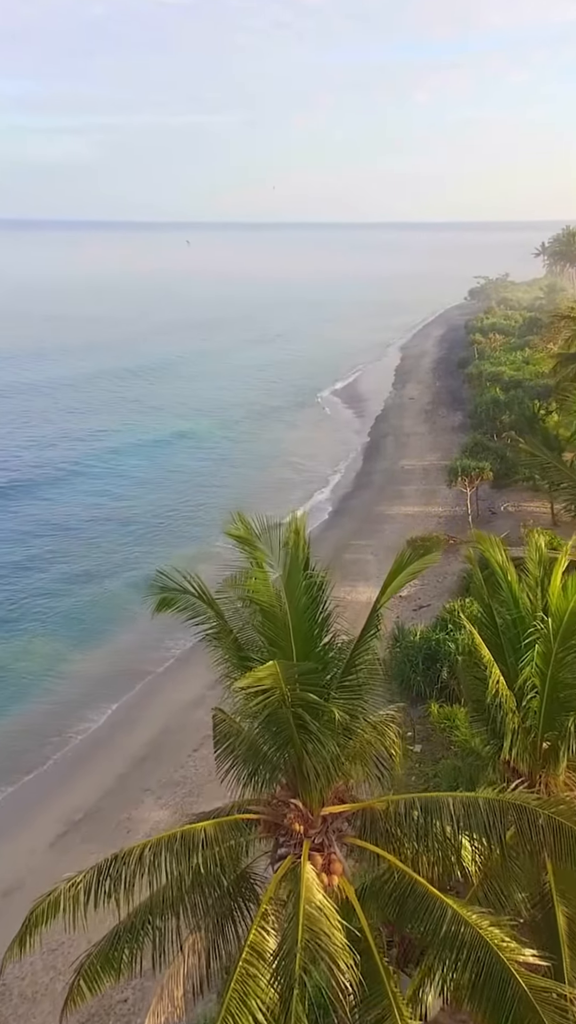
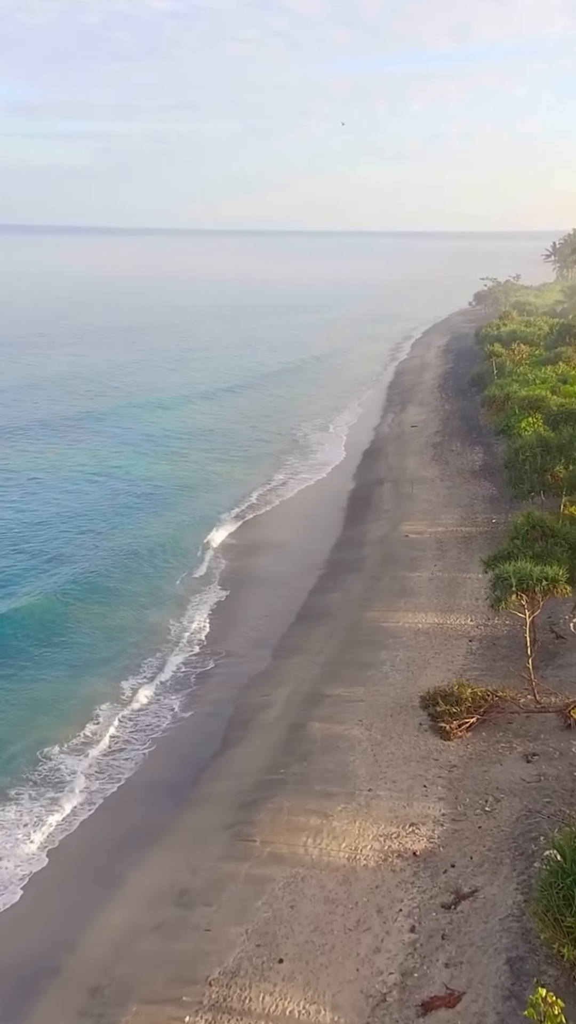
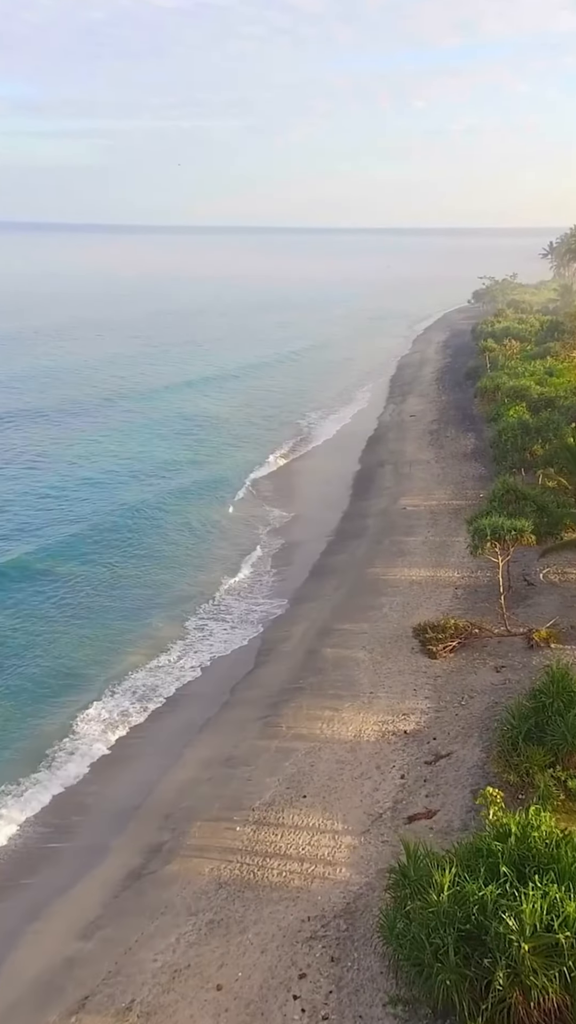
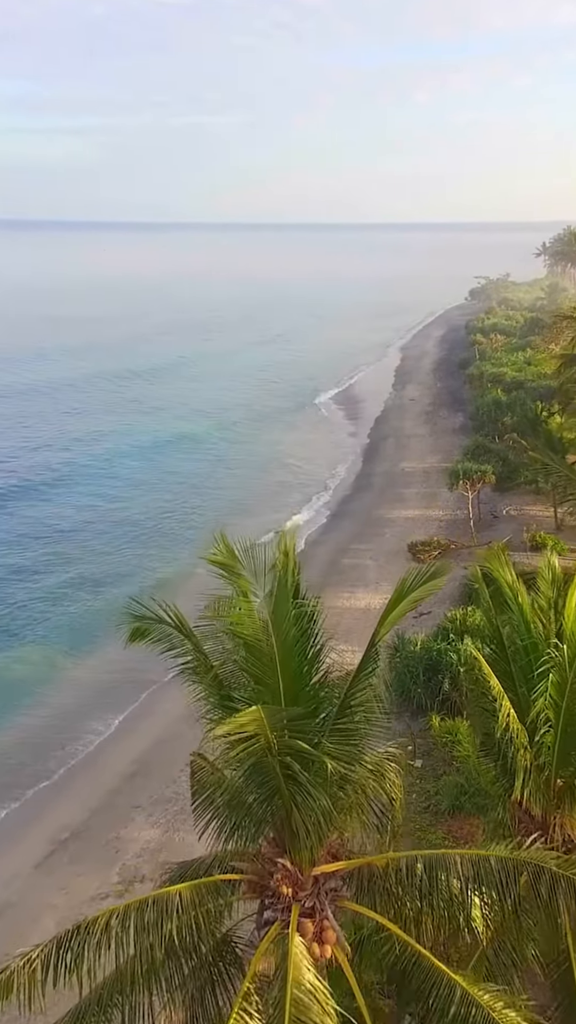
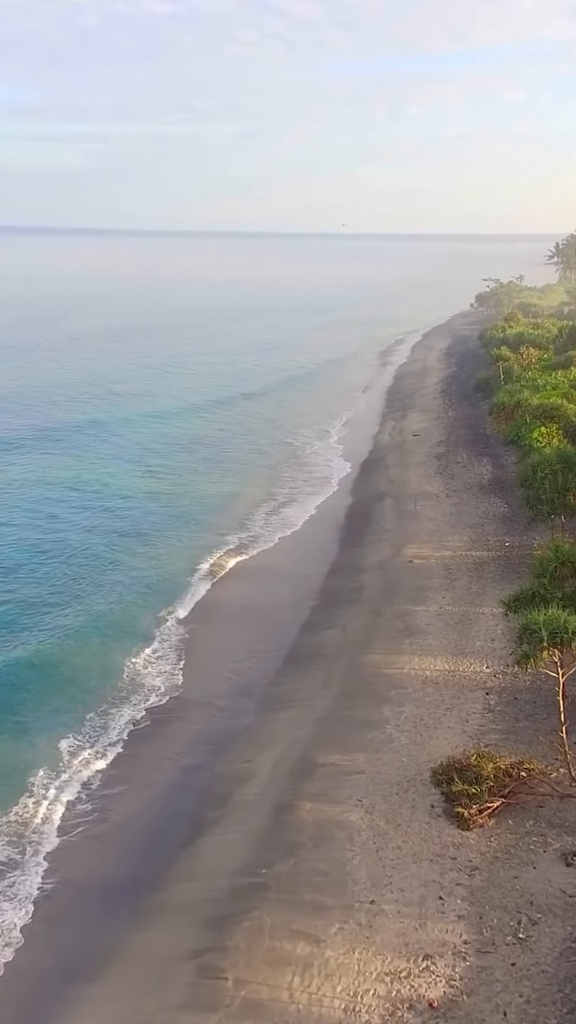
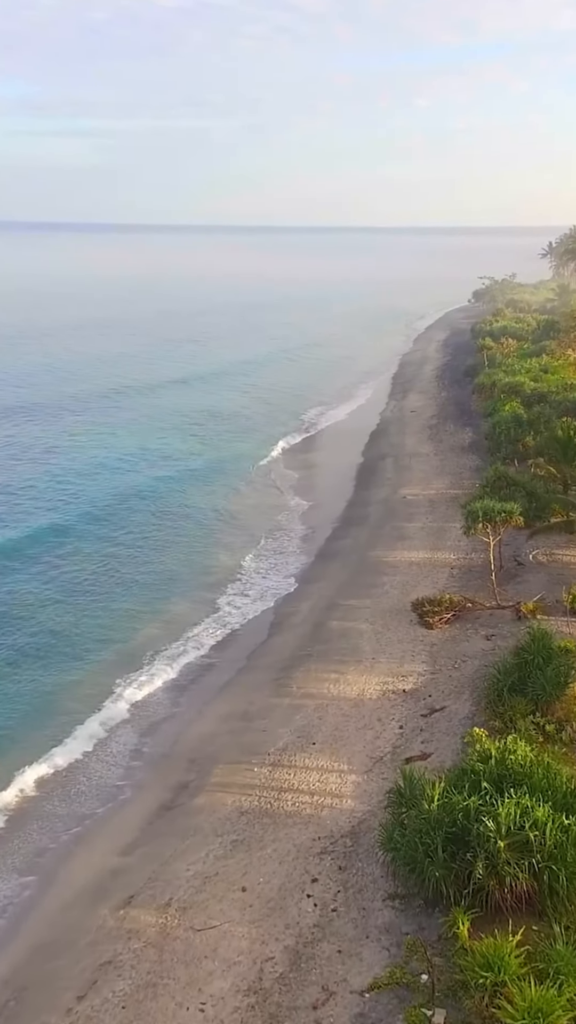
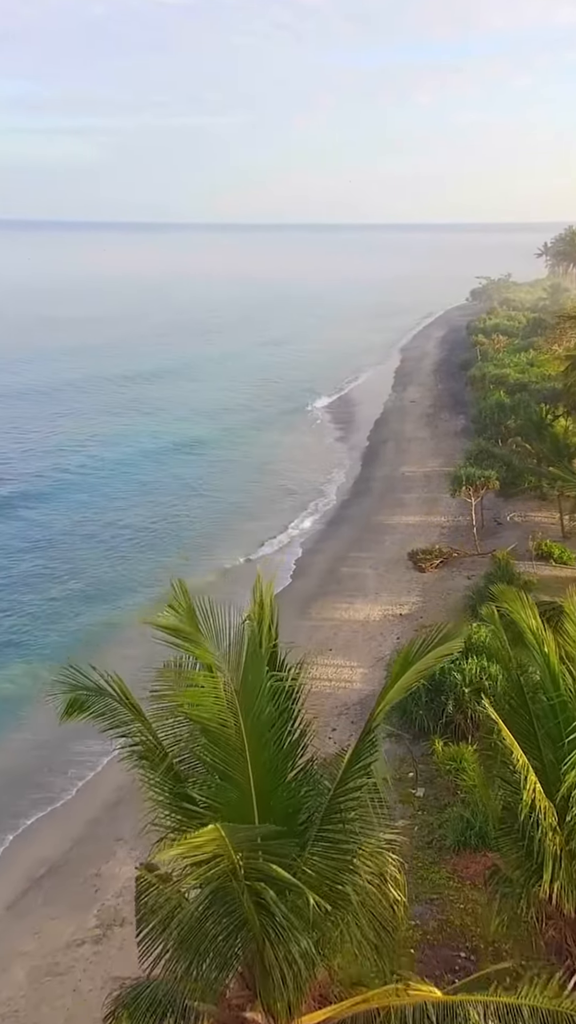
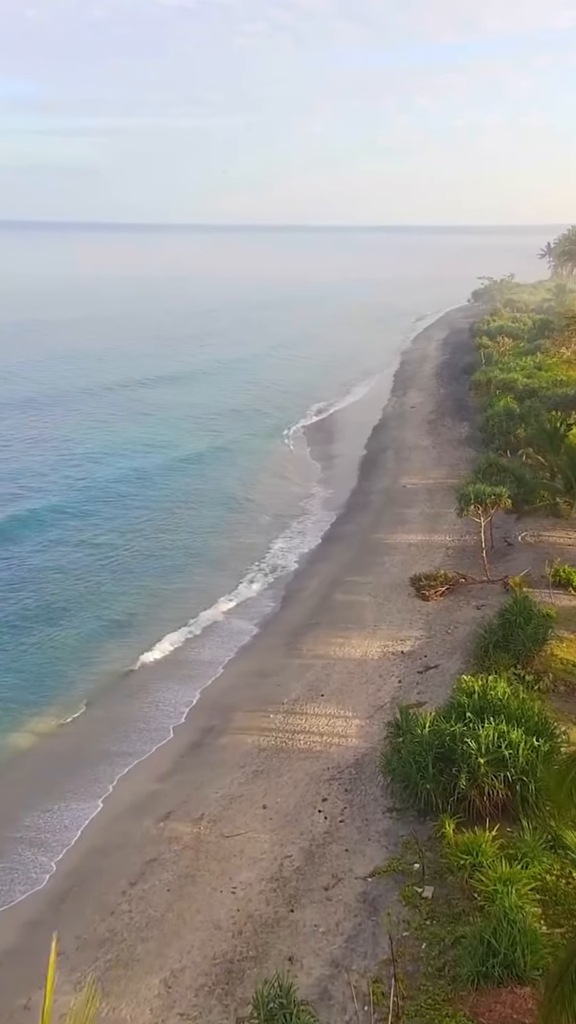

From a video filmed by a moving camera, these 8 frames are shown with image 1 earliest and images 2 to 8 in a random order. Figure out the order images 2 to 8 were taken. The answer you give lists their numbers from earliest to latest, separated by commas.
4, 7, 8, 6, 3, 2, 5
